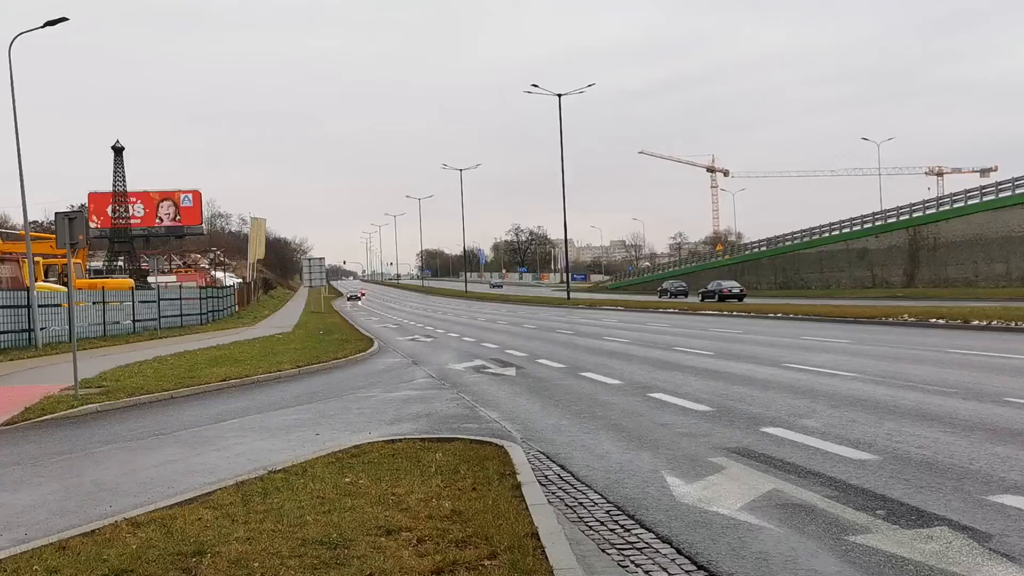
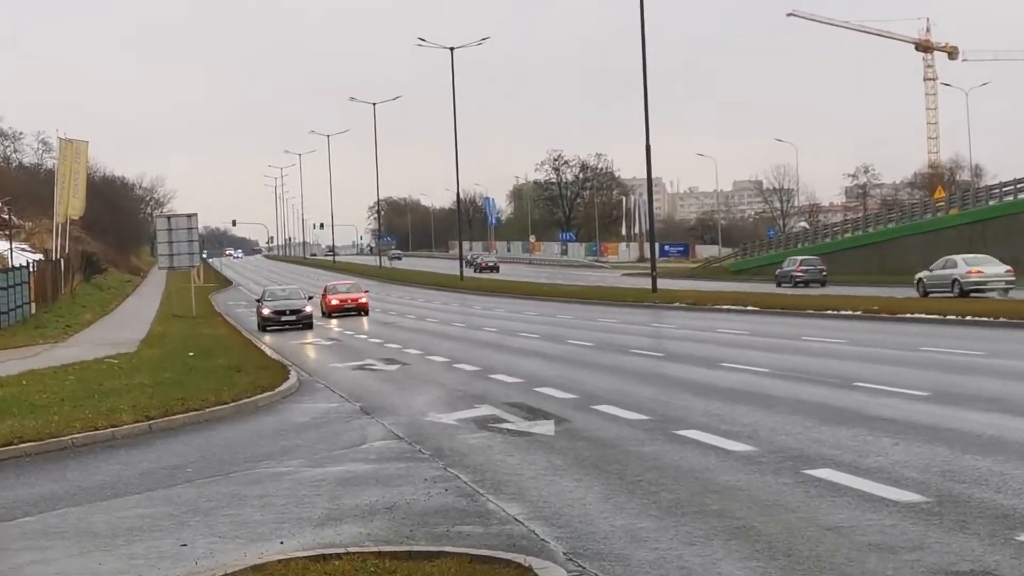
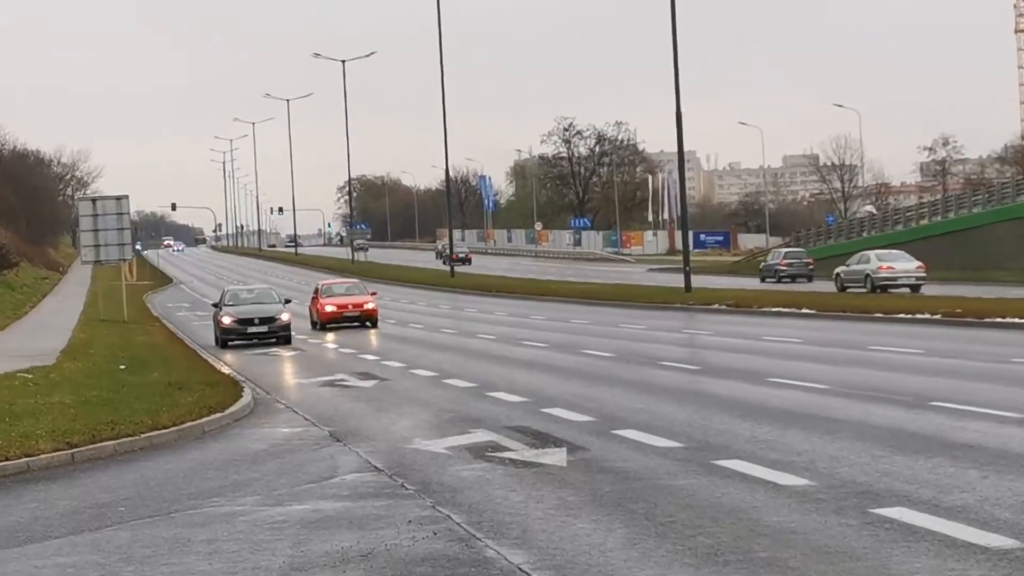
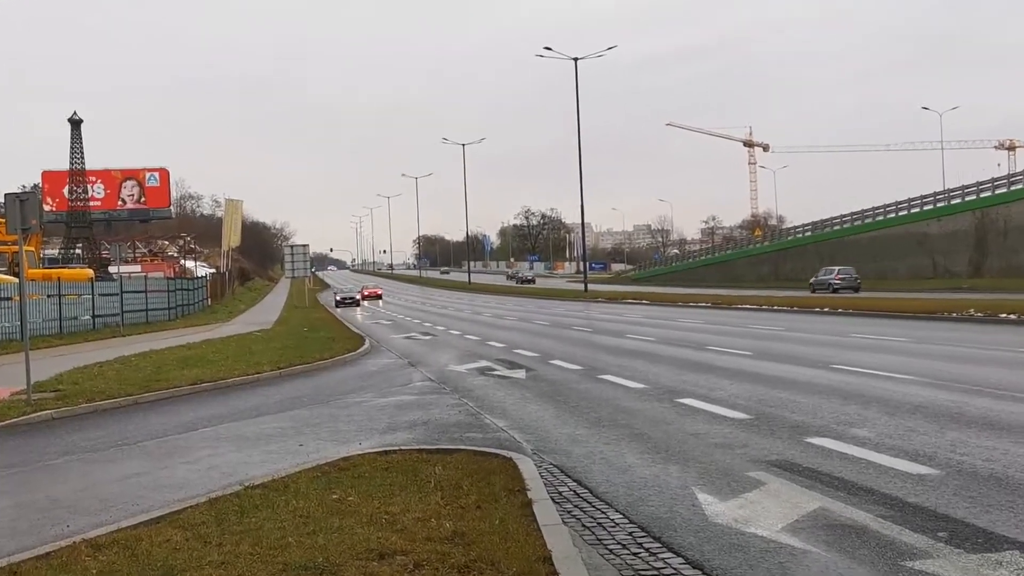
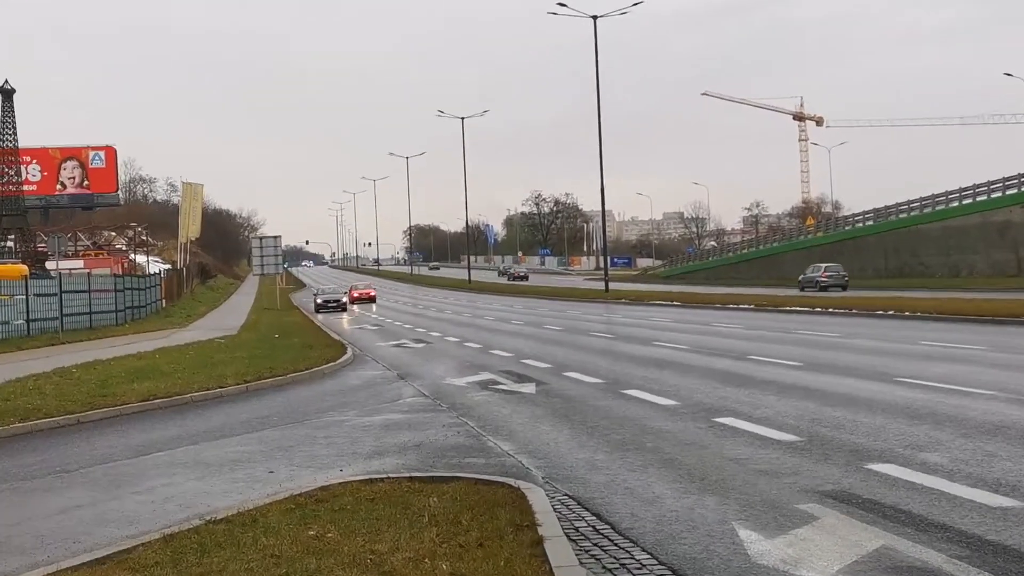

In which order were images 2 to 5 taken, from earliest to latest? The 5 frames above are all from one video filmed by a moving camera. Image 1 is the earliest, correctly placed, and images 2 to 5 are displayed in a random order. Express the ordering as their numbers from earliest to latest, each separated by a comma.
4, 5, 2, 3
